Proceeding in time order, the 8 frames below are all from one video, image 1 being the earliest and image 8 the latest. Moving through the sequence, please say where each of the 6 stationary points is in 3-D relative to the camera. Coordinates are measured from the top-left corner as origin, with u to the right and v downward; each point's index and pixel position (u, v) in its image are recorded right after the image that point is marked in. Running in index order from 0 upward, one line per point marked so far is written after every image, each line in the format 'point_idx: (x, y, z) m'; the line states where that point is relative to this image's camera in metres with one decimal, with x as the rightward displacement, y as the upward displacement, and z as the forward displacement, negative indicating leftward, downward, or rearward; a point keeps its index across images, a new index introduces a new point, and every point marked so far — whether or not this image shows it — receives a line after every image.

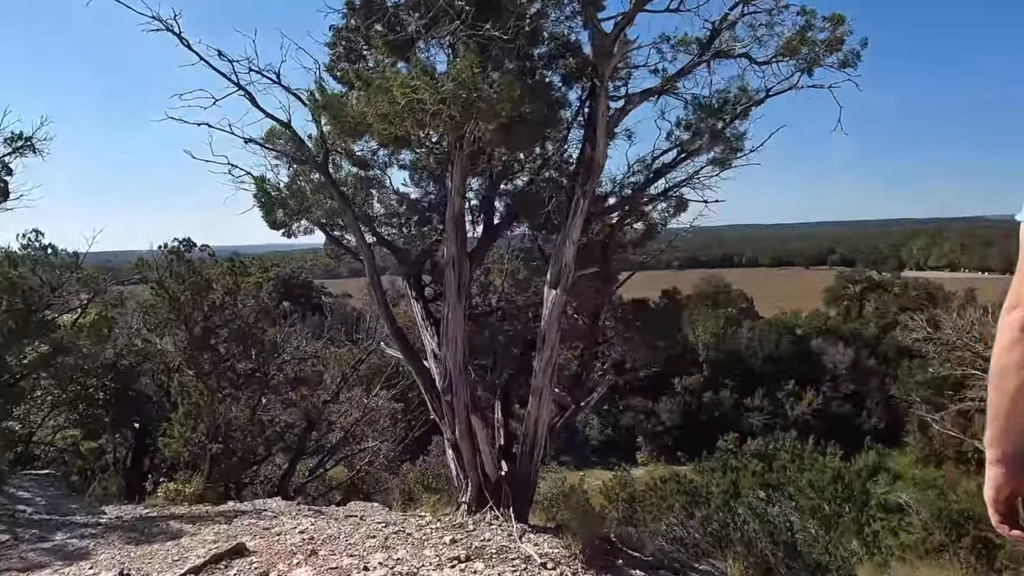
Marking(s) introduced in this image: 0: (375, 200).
0: (-1.2, +0.8, +5.9) m
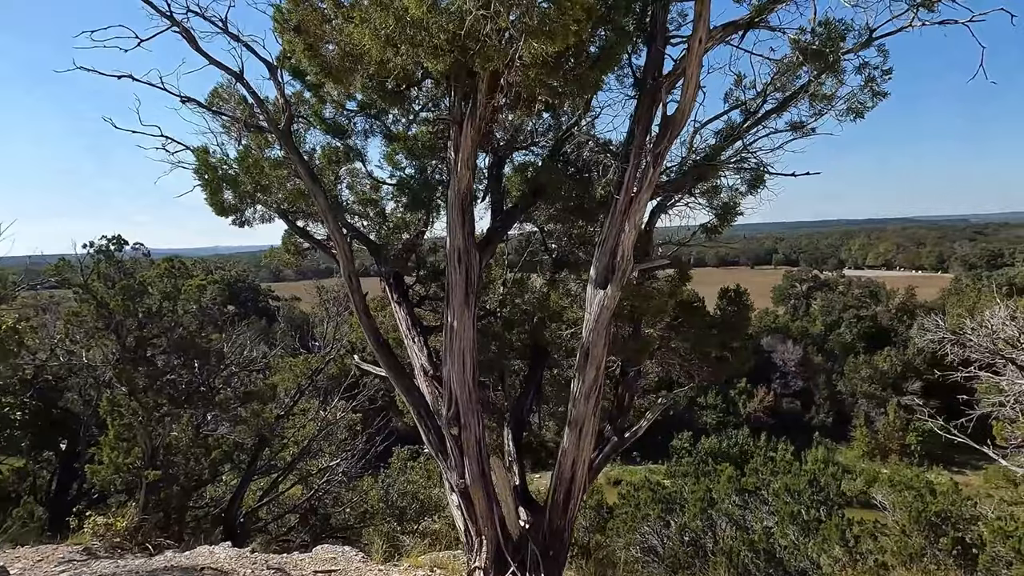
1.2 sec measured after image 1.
0: (-1.2, +0.7, +4.9) m
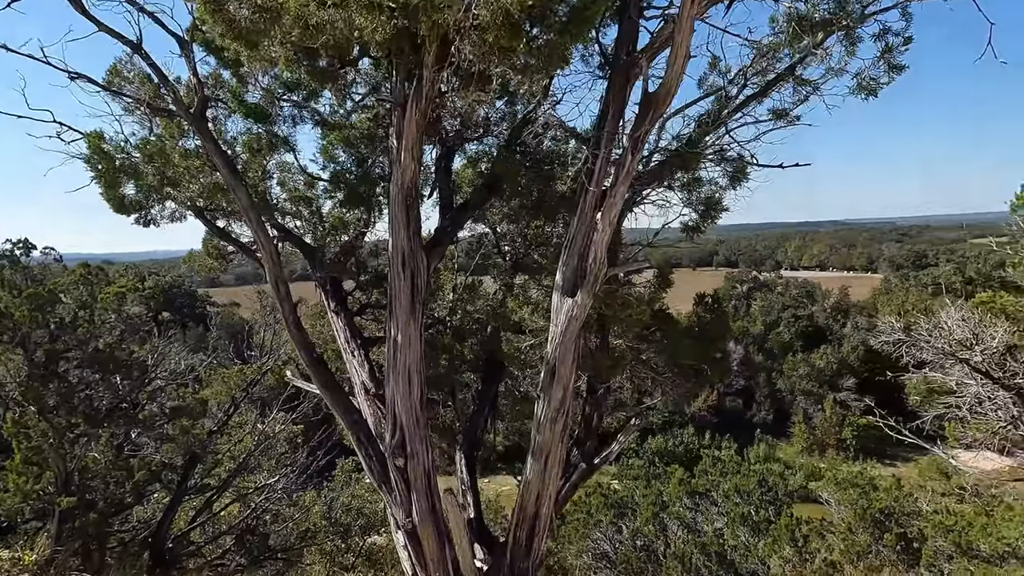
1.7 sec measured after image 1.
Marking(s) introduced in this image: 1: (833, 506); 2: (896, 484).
0: (-1.5, +0.7, +4.4) m
1: (+7.9, -5.4, +16.8) m
2: (+10.4, -5.3, +18.5) m
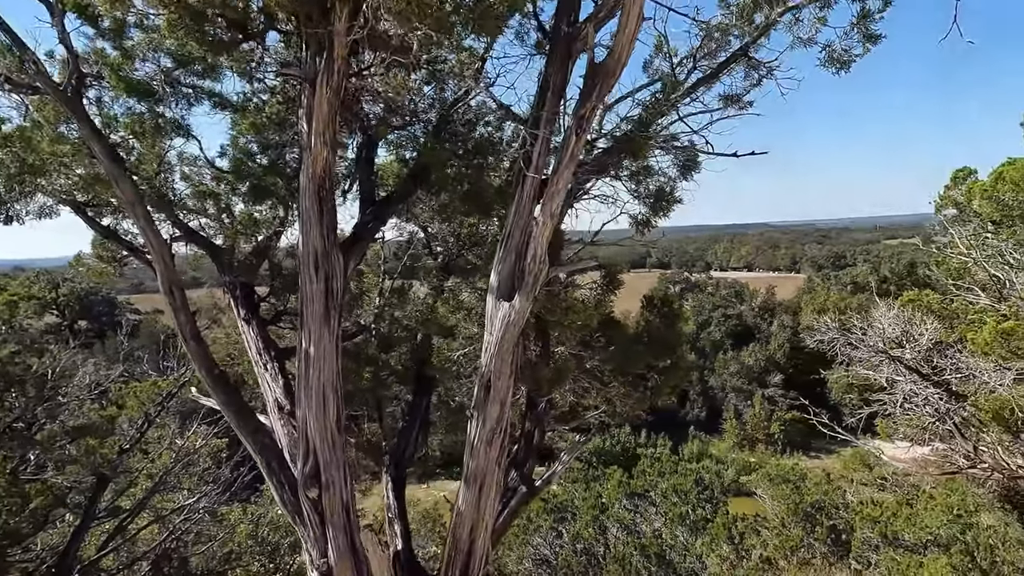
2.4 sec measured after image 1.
0: (-1.9, +0.7, +3.9) m
1: (+6.4, -5.4, +17.1) m
2: (+8.7, -5.3, +19.0) m
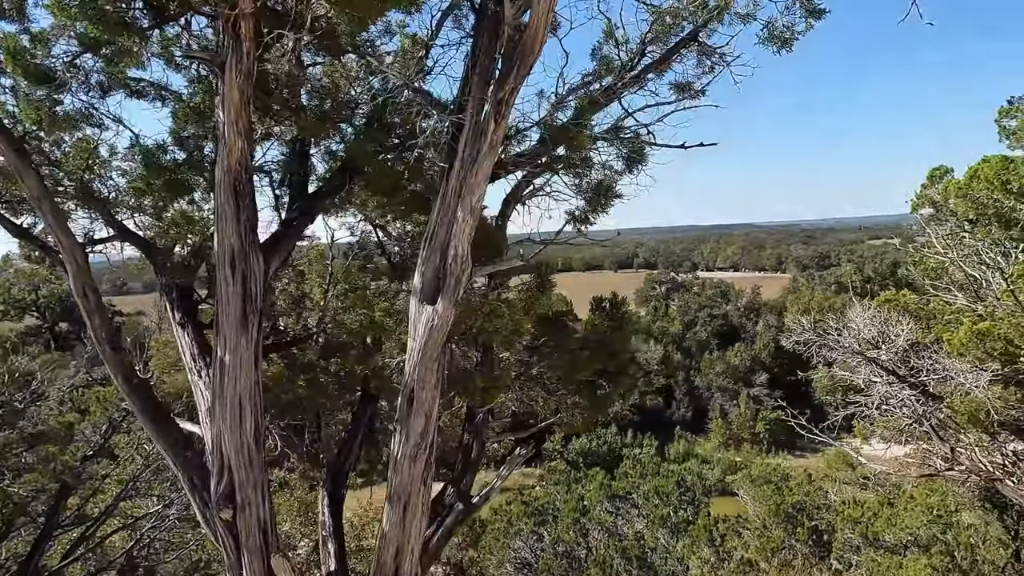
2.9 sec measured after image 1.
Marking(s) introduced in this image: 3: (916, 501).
0: (-2.2, +0.6, +3.7) m
1: (+5.9, -5.4, +17.0) m
2: (+8.2, -5.3, +19.0) m
3: (+8.0, -4.2, +13.5) m
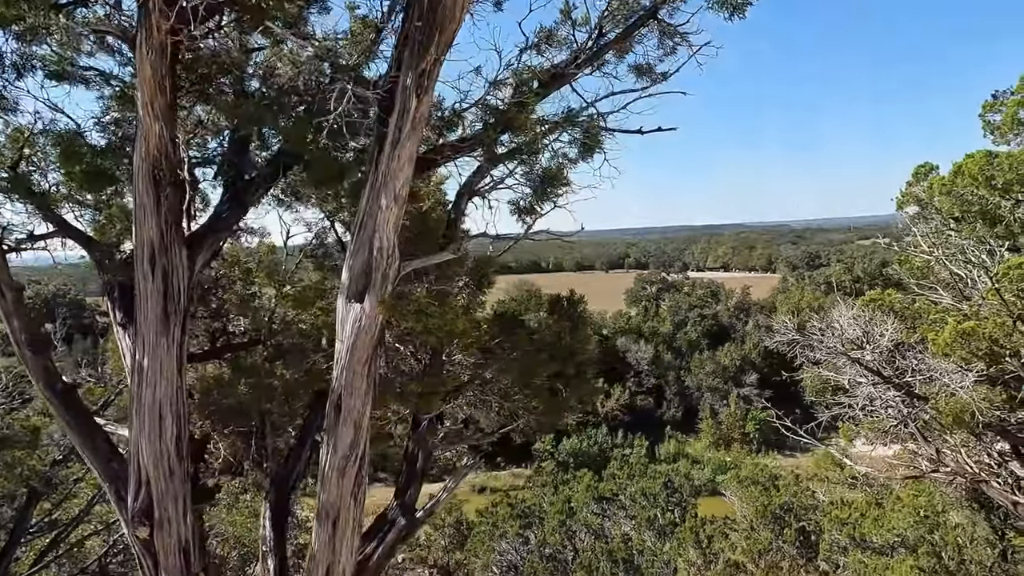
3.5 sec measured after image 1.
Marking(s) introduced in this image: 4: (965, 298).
0: (-2.4, +0.7, +3.5) m
1: (+5.6, -5.4, +16.9) m
2: (+7.9, -5.3, +18.9) m
3: (+7.7, -4.2, +13.4) m
4: (+4.7, -0.1, +7.1) m
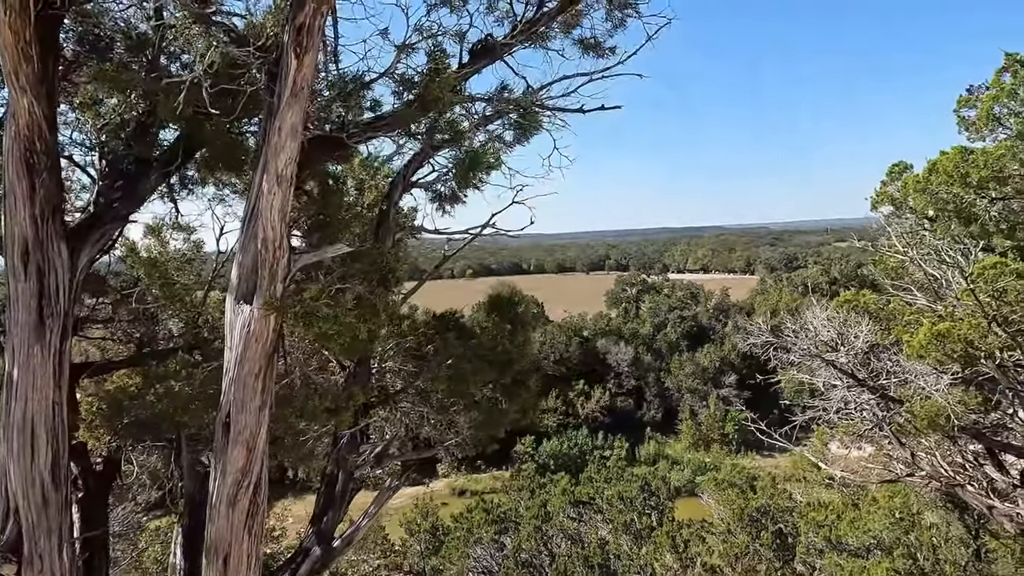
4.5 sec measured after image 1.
0: (-2.6, +0.7, +3.2) m
1: (+5.0, -5.4, +16.8) m
2: (+7.2, -5.3, +18.8) m
3: (+7.2, -4.2, +13.3) m
4: (+4.4, -0.1, +6.9) m
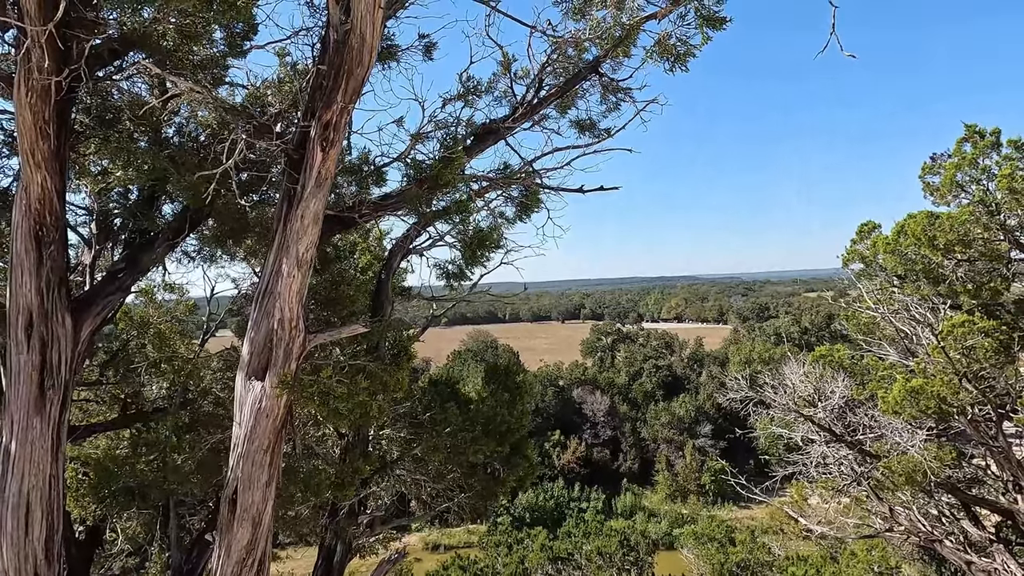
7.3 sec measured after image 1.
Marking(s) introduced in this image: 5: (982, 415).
0: (-2.7, +0.4, +3.2) m
1: (+4.4, -6.7, +16.6) m
2: (+6.6, -6.7, +18.7) m
3: (+6.7, -5.3, +13.3) m
4: (+4.2, -0.7, +7.1) m
5: (+4.4, -1.2, +6.4) m
